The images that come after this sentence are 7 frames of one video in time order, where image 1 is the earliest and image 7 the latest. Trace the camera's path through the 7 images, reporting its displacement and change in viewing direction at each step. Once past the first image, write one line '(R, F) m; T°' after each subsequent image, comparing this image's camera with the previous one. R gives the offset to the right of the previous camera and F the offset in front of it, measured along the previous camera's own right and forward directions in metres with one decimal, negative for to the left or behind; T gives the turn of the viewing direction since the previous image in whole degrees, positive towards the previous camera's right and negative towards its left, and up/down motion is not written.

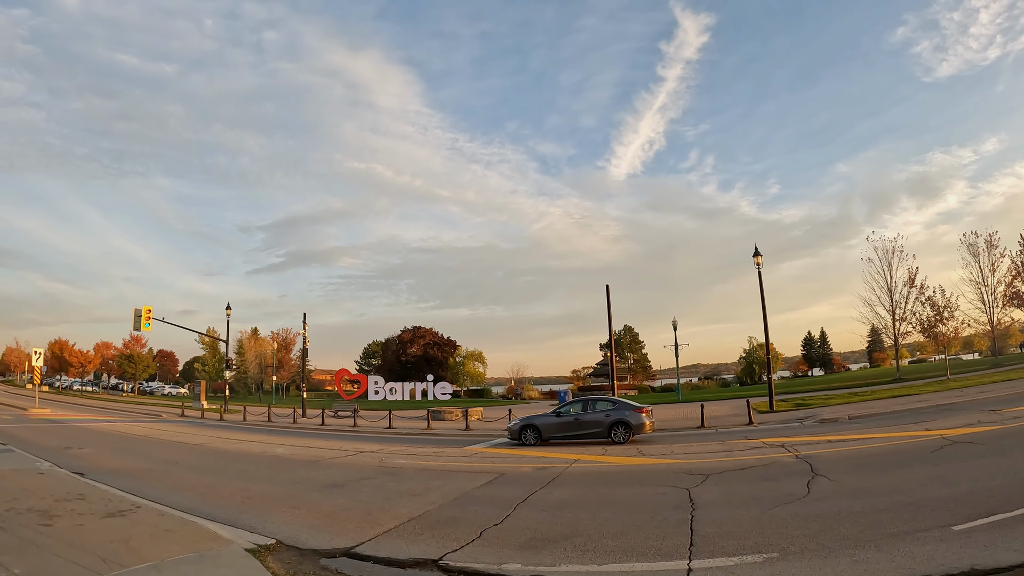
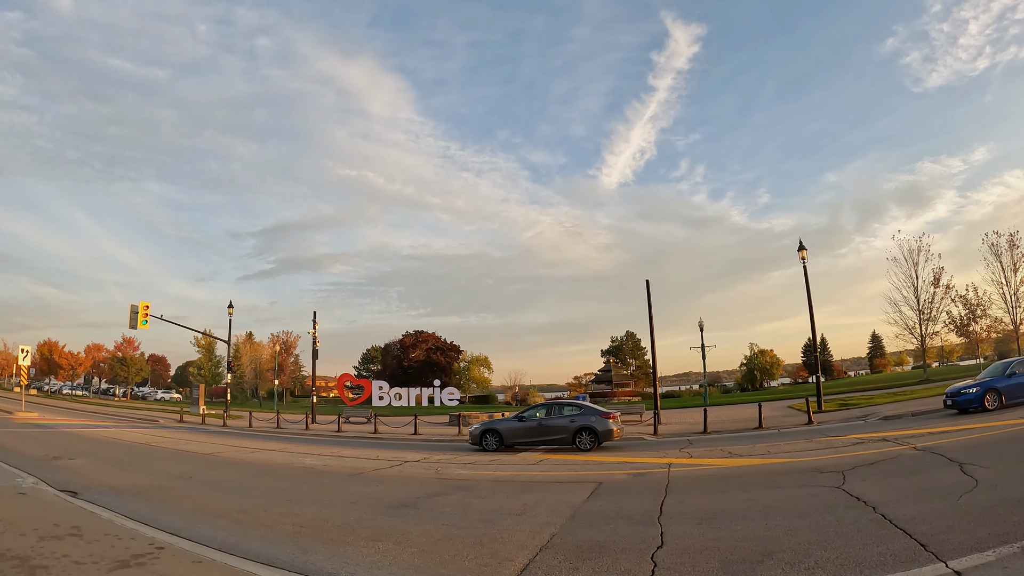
(-1.8, +2.3) m; +1°
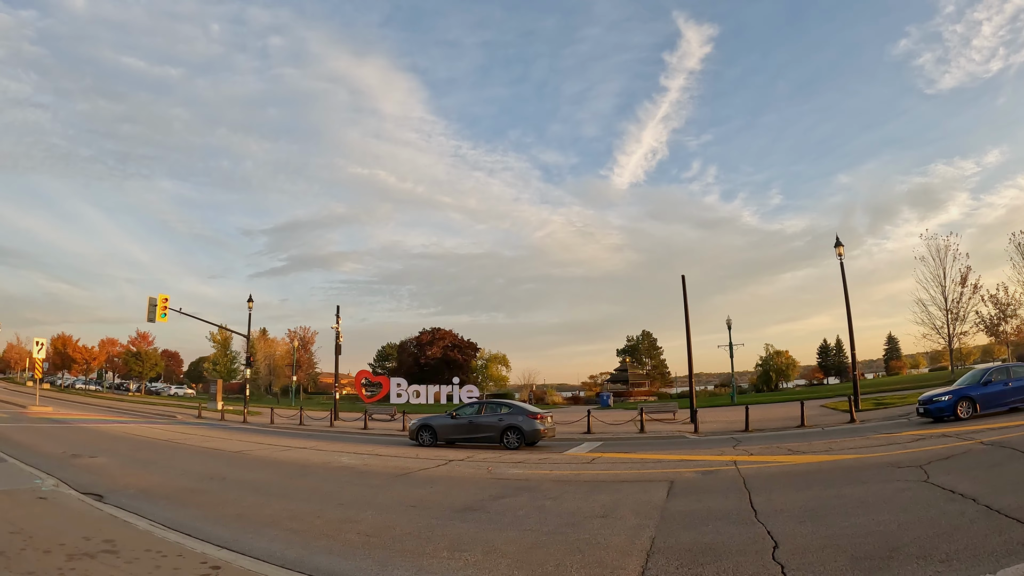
(-1.0, +1.1) m; -1°
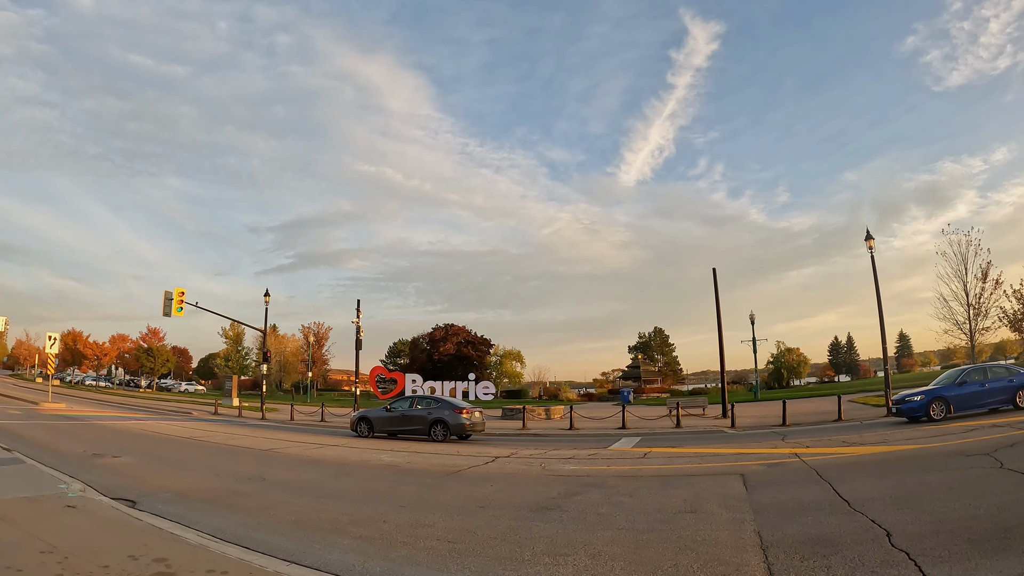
(-0.9, +0.8) m; -1°
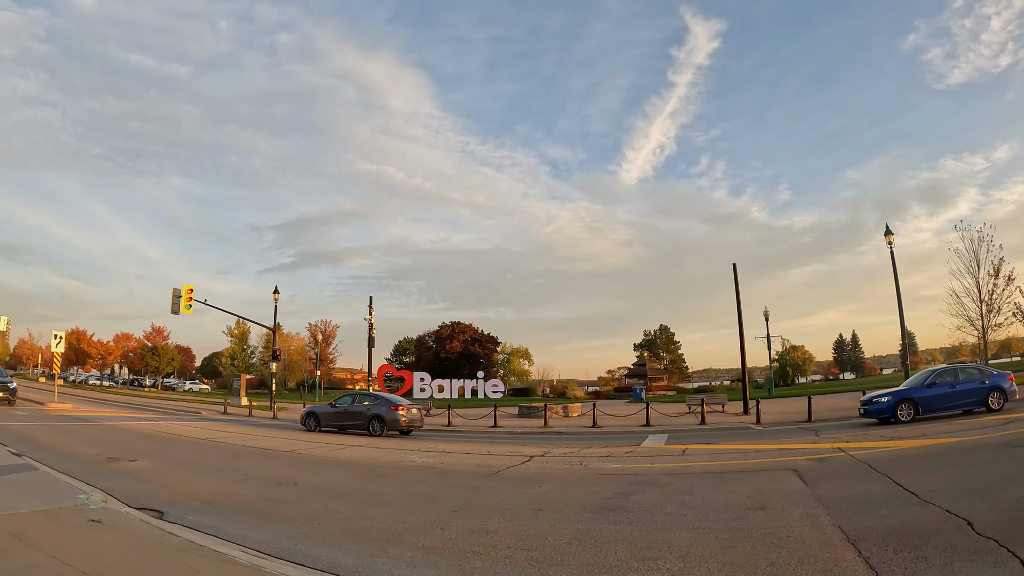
(-0.7, +0.6) m; 0°
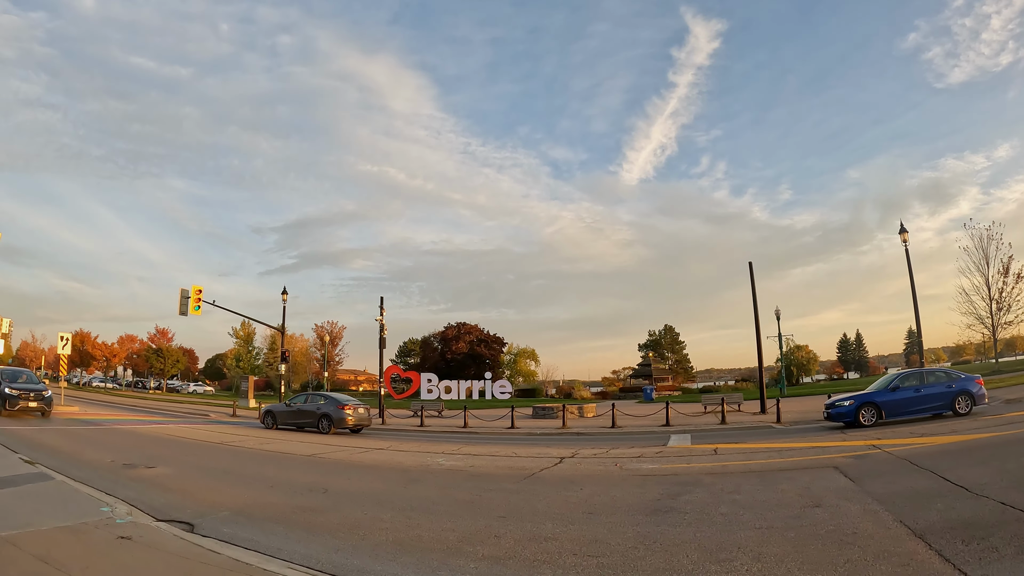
(-0.5, +0.4) m; 0°
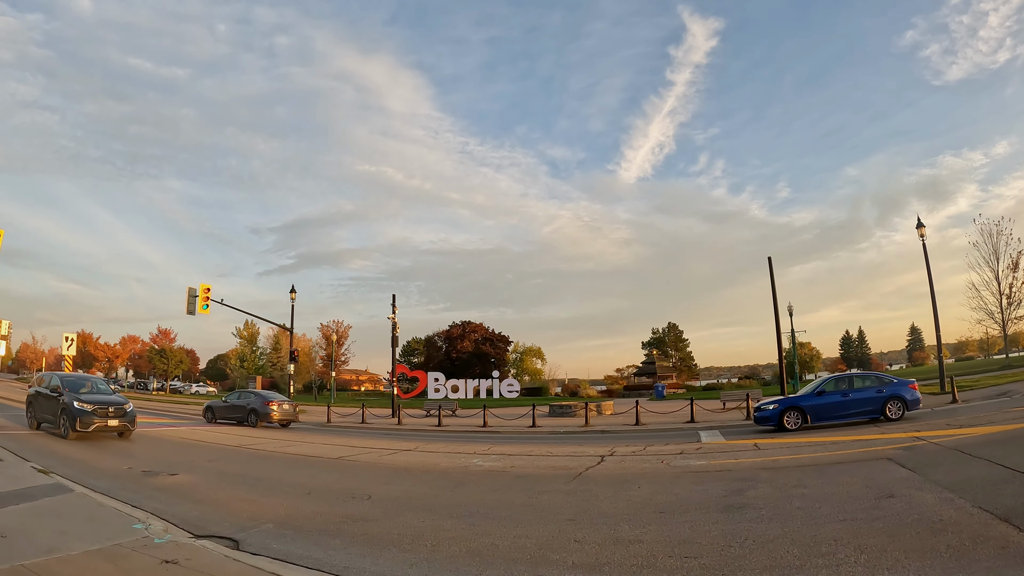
(-0.7, +0.5) m; 0°
